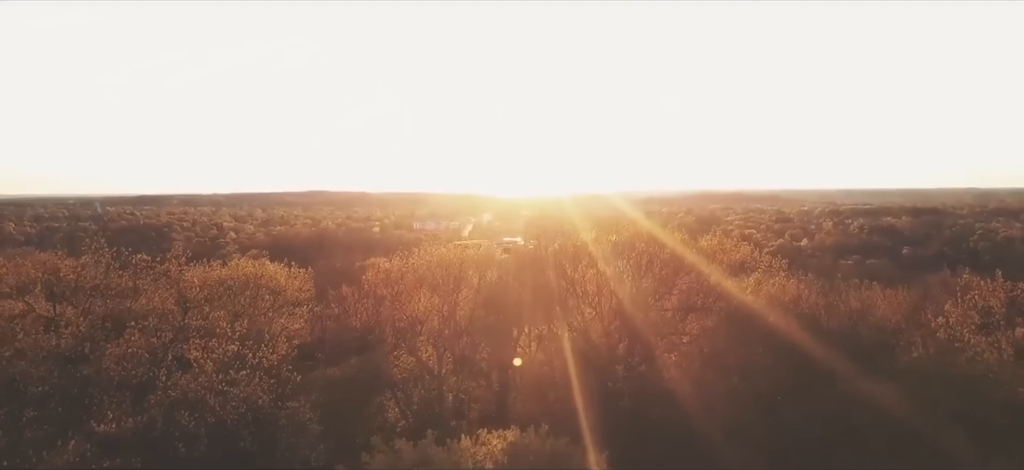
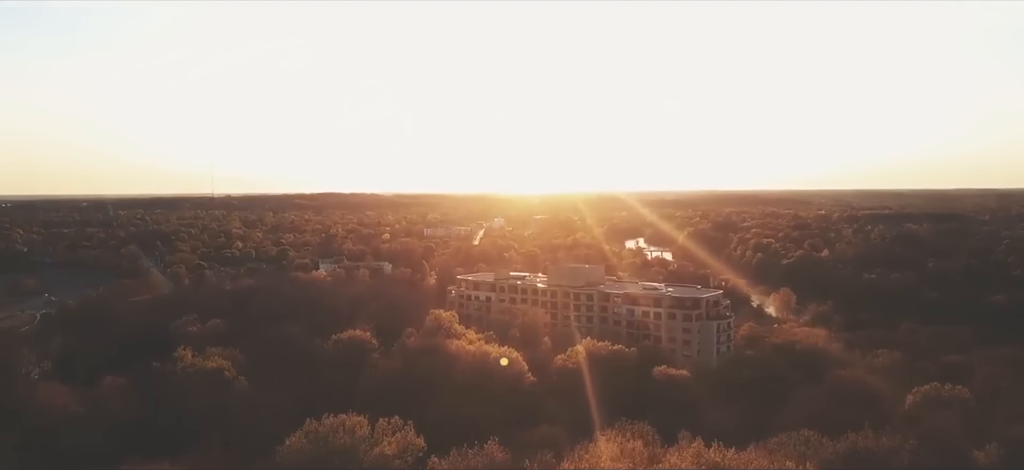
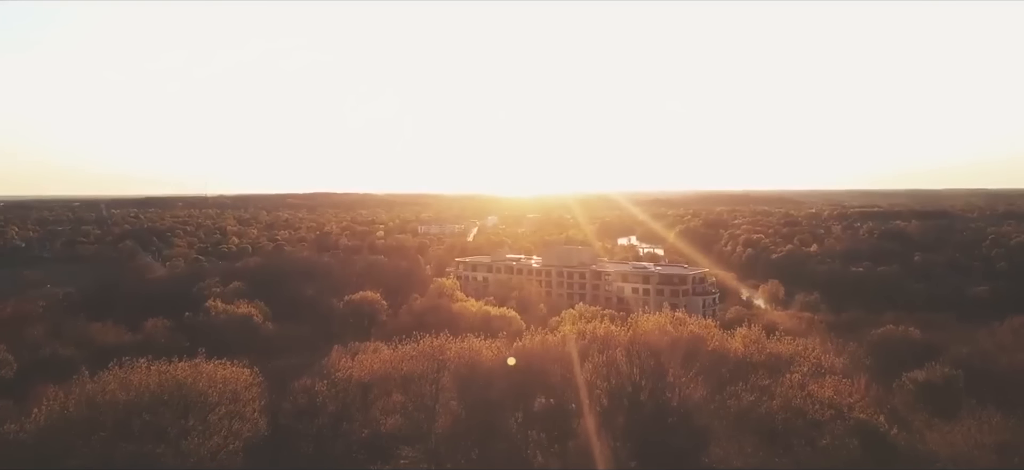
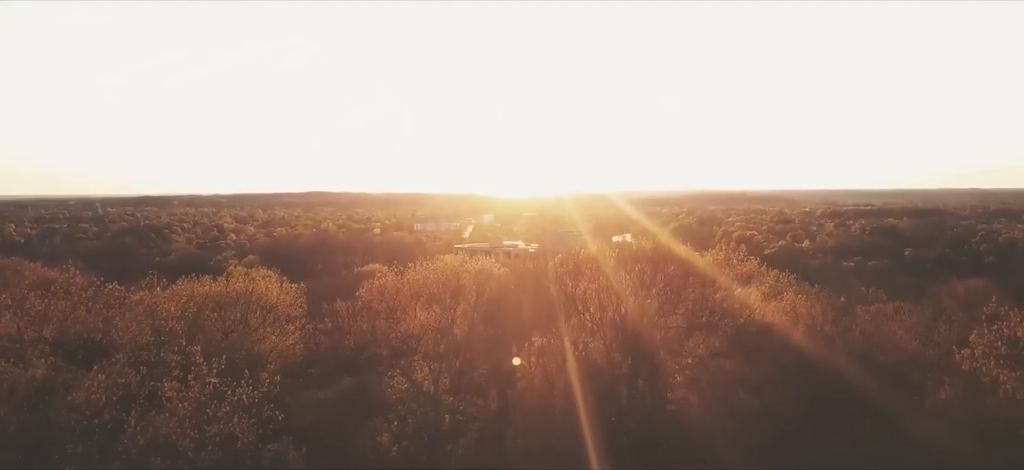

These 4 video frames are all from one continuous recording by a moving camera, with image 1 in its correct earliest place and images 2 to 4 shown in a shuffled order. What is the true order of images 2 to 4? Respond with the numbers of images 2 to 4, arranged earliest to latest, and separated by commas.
4, 3, 2
